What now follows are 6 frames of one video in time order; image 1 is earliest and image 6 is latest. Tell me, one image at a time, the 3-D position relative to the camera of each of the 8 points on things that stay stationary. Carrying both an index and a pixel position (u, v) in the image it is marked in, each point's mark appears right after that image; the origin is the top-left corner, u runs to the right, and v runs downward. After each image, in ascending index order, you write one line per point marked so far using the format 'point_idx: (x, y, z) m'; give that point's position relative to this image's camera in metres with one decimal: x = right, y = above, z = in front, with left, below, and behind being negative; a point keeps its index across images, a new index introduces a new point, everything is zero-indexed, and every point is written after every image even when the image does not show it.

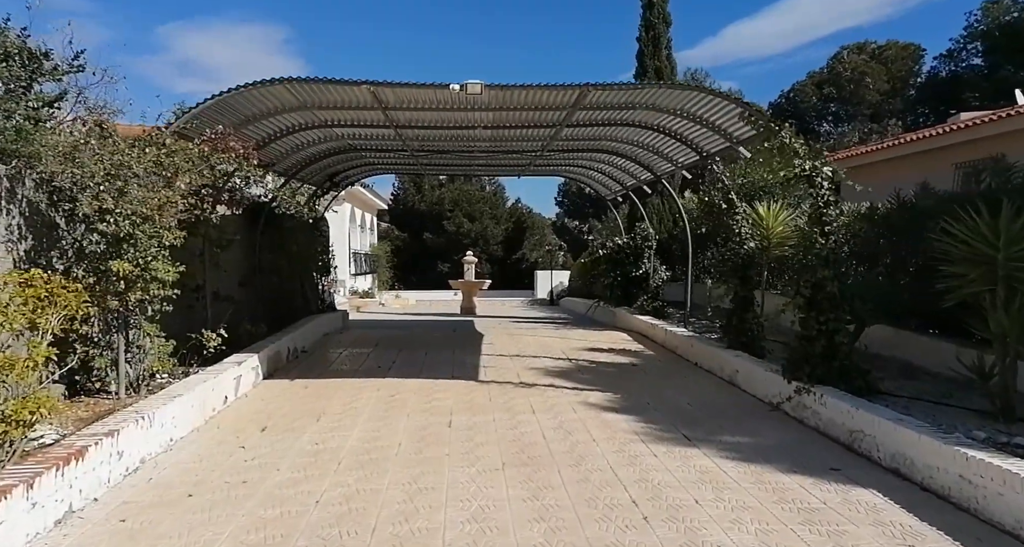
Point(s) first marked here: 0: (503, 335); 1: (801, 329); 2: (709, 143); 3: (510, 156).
0: (-0.1, -1.1, +9.6) m
1: (+2.4, -0.5, +4.7) m
2: (+2.2, +1.5, +6.3) m
3: (0.0, +1.9, +9.0) m
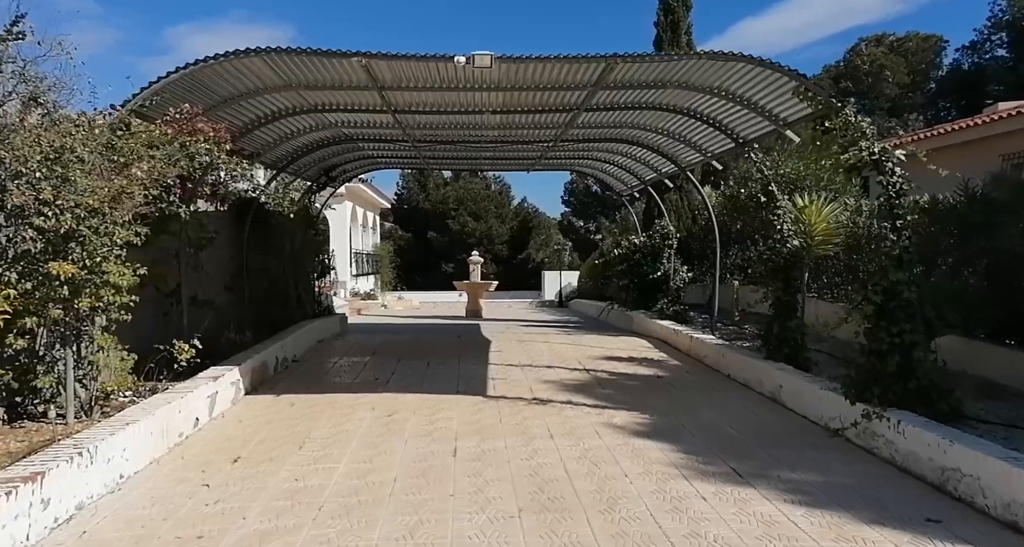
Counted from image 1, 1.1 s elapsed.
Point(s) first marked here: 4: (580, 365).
0: (0.0, -1.1, +8.9) m
1: (+2.5, -0.5, +4.0) m
2: (+2.3, +1.5, +5.6) m
3: (+0.1, +1.9, +8.3) m
4: (+0.8, -1.1, +7.0) m
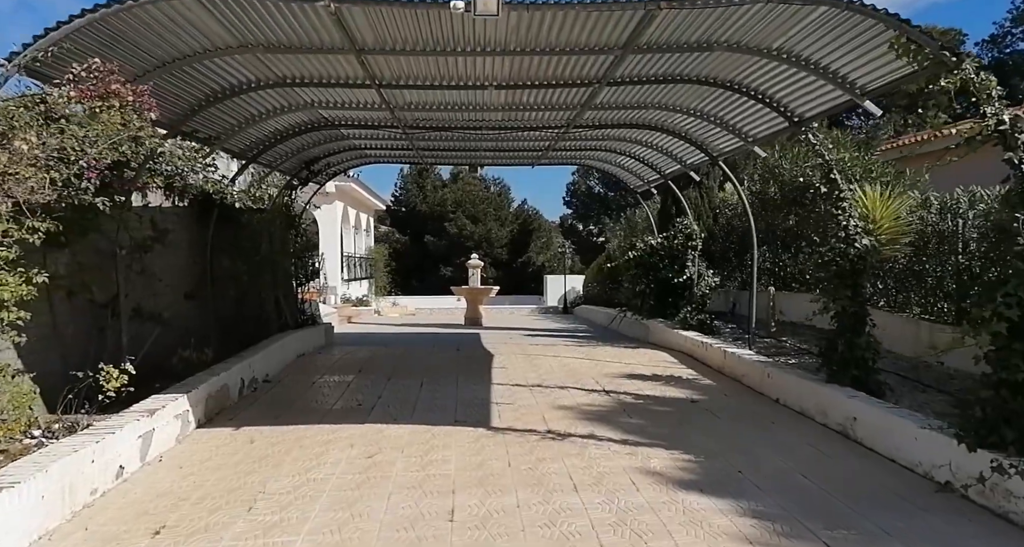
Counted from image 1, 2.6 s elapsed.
0: (+0.1, -1.2, +8.0) m
1: (+2.6, -0.5, +3.0) m
2: (+2.4, +1.4, +4.6) m
3: (+0.2, +1.8, +7.4) m
4: (+0.9, -1.2, +6.0) m
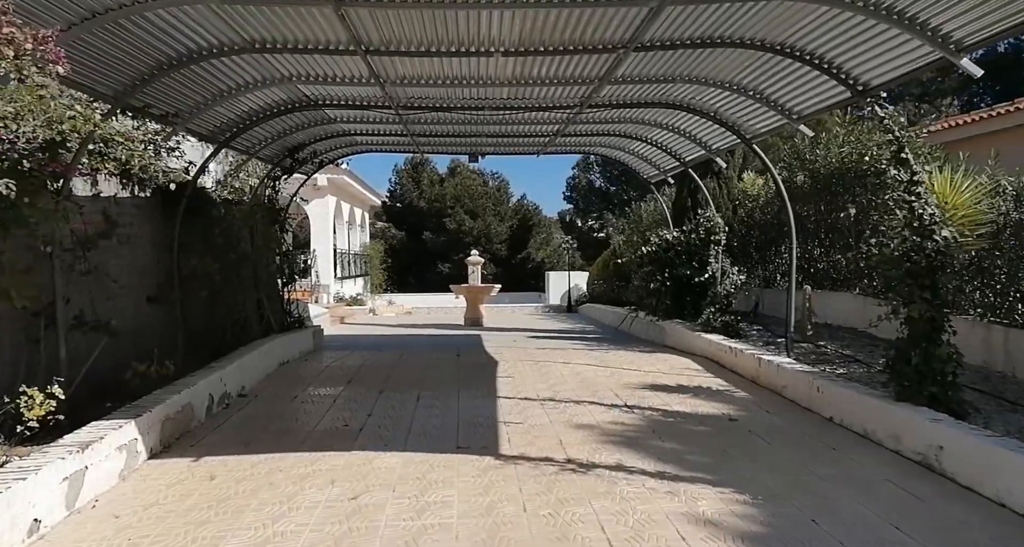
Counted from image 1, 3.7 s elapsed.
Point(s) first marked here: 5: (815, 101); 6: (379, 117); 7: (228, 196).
0: (+0.1, -1.1, +7.2) m
1: (+2.7, -0.5, +2.3) m
2: (+2.5, +1.4, +3.9) m
3: (+0.2, +1.8, +6.6) m
4: (+1.0, -1.2, +5.3) m
5: (+2.7, +1.5, +4.9) m
6: (-1.6, +1.9, +6.6) m
7: (-3.1, +0.9, +6.3) m
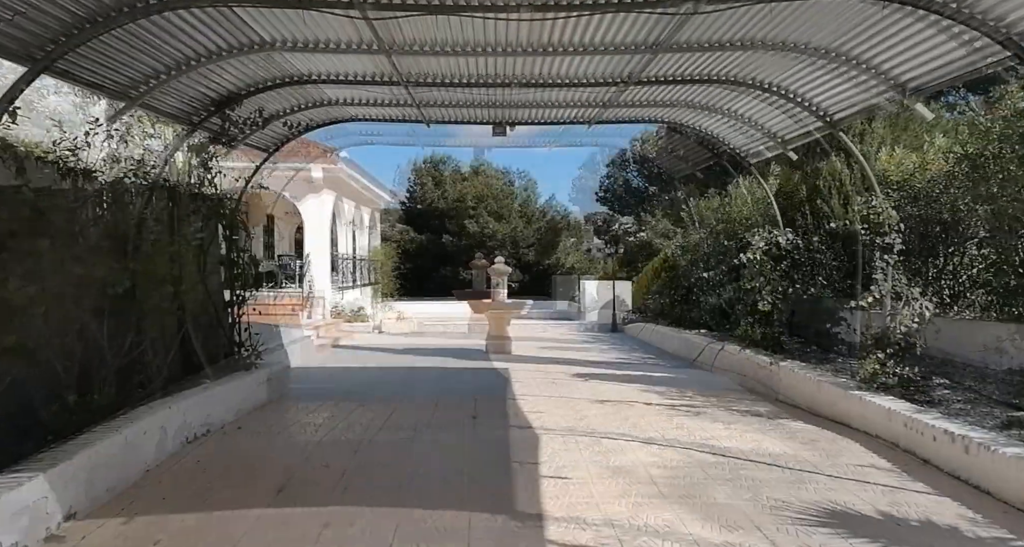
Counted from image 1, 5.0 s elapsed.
0: (+0.3, -1.2, +6.4) m
1: (+2.8, -0.6, +1.5) m
2: (+2.6, +1.4, +3.1) m
3: (+0.4, +1.8, +5.8) m
4: (+1.1, -1.2, +4.5) m
5: (+2.8, +1.5, +4.0) m
6: (-1.4, +1.8, +5.8) m
7: (-3.0, +0.8, +5.5) m
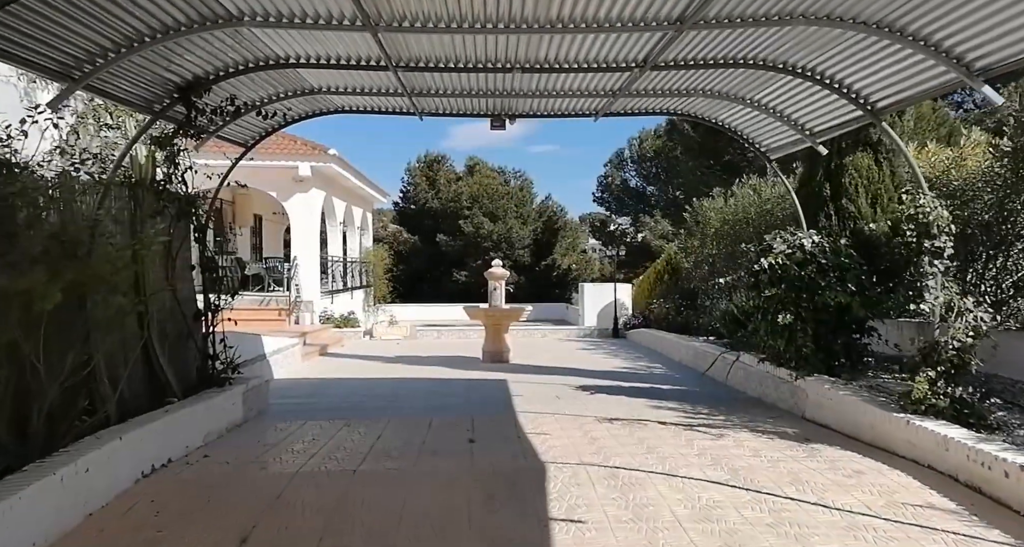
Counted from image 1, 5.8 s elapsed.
0: (+0.3, -1.3, +5.9) m
1: (+2.8, -0.6, +1.0) m
2: (+2.6, +1.3, +2.6) m
3: (+0.4, +1.7, +5.3) m
4: (+1.1, -1.3, +4.0) m
5: (+2.8, +1.4, +3.6) m
6: (-1.4, +1.7, +5.3) m
7: (-3.0, +0.8, +4.9) m
